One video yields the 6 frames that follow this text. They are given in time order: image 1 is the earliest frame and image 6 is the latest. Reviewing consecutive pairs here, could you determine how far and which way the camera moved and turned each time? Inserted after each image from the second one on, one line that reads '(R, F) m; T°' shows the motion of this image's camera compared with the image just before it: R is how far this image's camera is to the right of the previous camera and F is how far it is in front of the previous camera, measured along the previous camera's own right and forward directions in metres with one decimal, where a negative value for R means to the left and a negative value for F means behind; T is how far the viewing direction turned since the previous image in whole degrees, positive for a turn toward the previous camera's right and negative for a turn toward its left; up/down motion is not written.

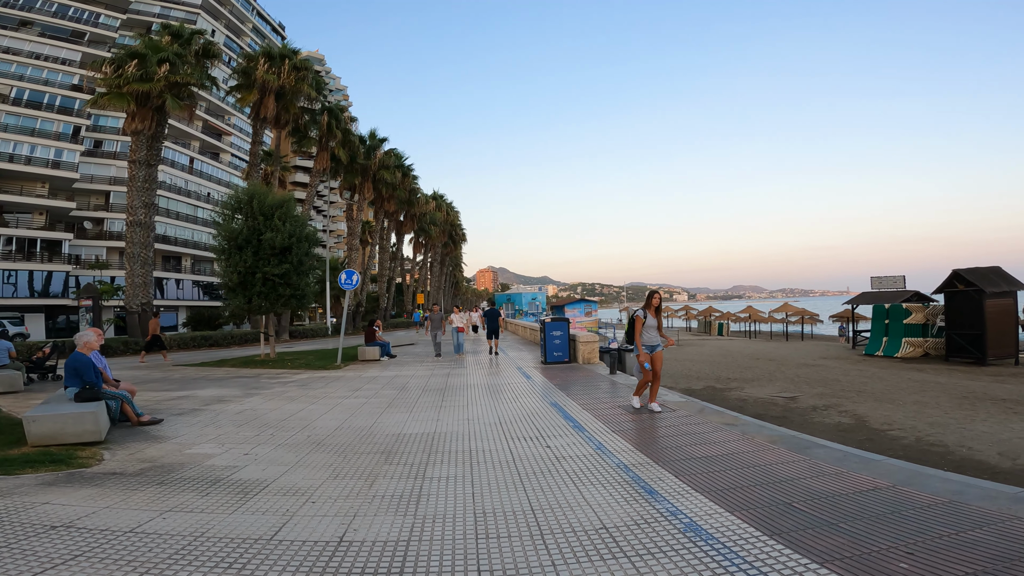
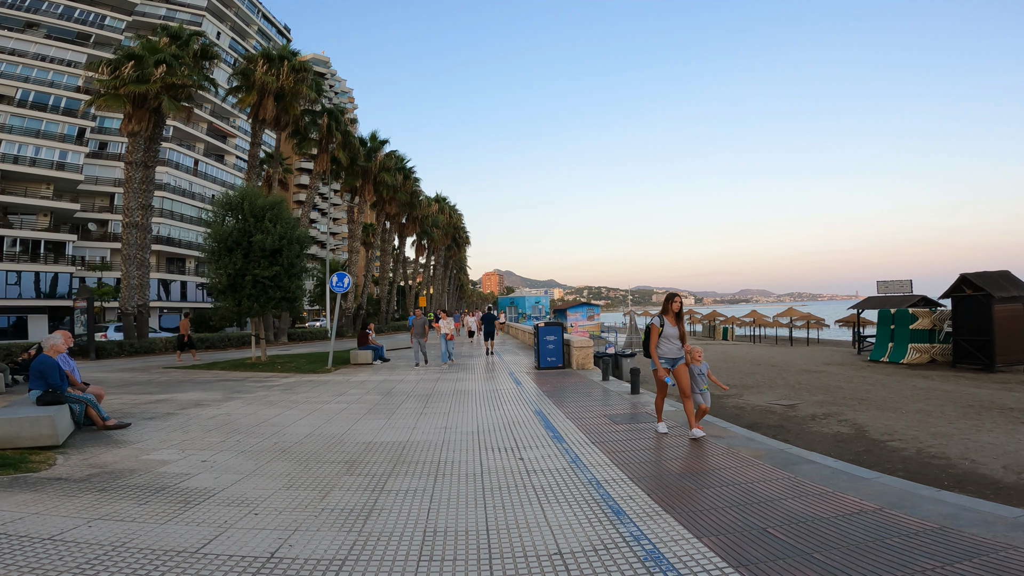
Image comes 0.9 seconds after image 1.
(+0.4, +0.3) m; -1°
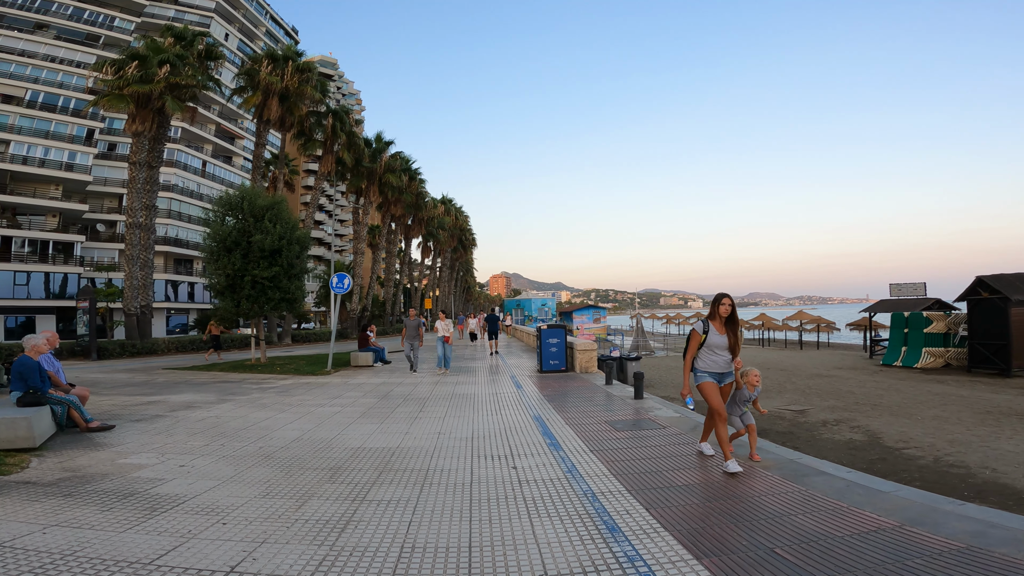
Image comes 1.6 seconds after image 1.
(+0.1, +0.3) m; -1°
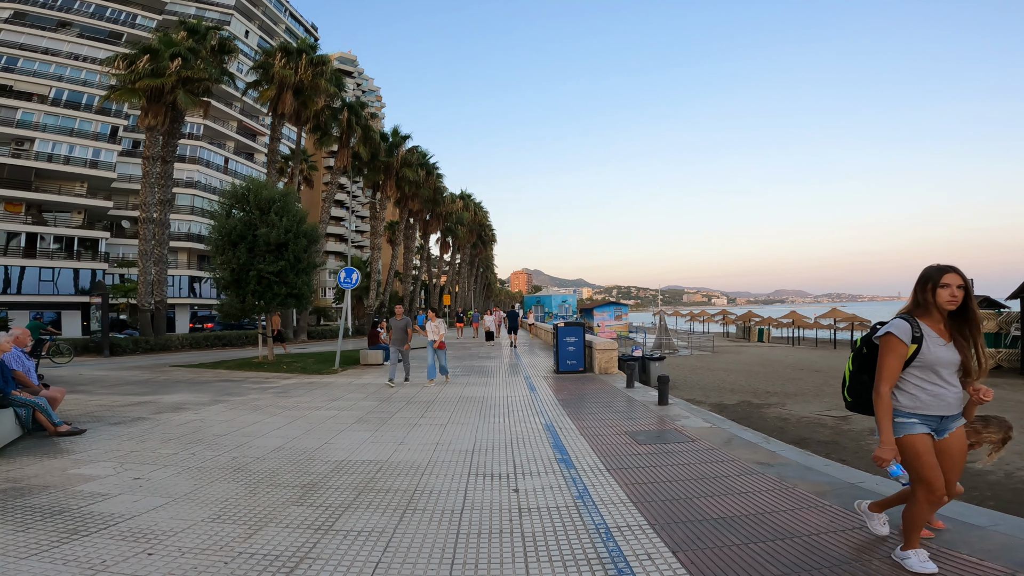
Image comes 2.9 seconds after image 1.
(+0.2, +0.9) m; -2°
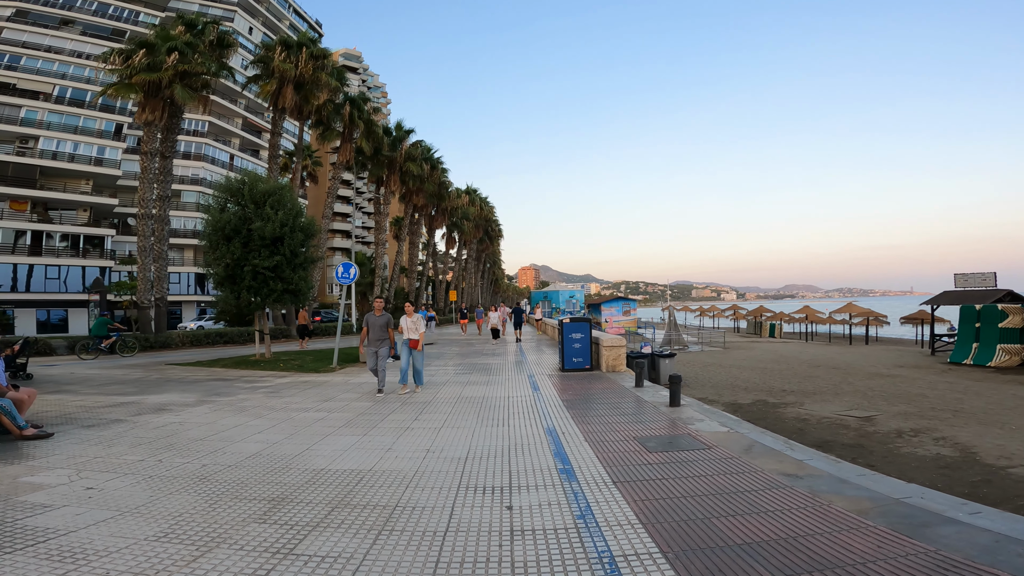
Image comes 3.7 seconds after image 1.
(+0.1, +0.6) m; -1°
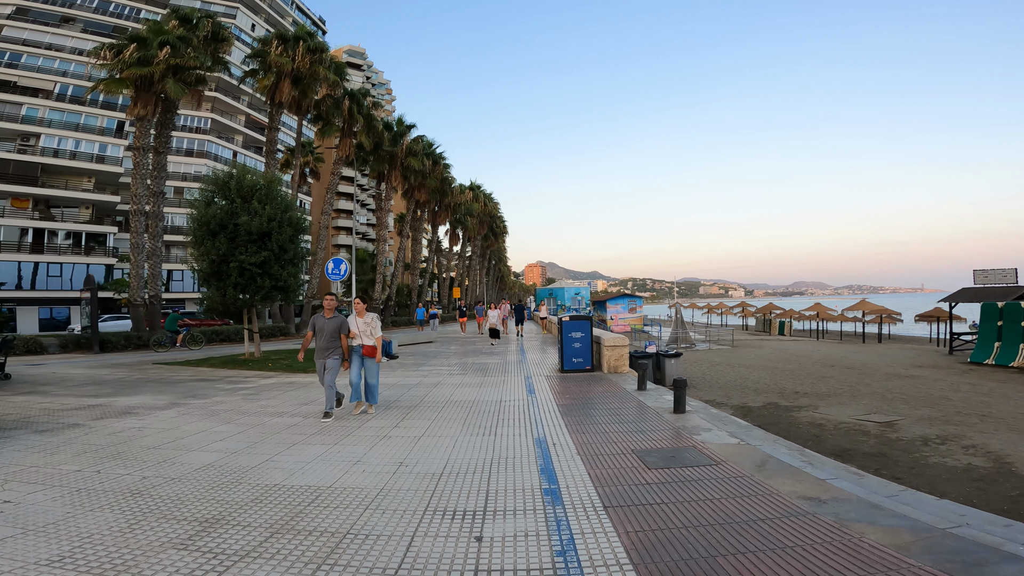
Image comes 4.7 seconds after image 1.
(+0.2, +0.7) m; -1°
